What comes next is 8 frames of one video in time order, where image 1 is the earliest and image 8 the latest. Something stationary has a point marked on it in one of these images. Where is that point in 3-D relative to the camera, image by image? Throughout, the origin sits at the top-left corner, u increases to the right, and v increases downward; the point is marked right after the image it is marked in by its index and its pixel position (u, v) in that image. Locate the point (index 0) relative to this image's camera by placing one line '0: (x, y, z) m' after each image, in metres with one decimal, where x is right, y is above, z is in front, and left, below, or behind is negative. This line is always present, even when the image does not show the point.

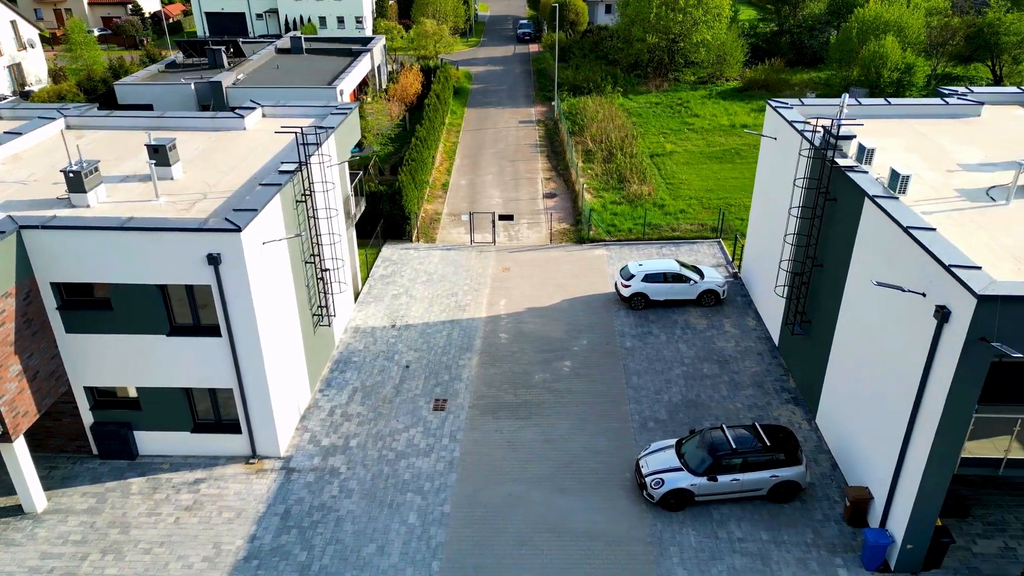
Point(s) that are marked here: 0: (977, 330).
0: (+4.7, -0.4, +11.0) m
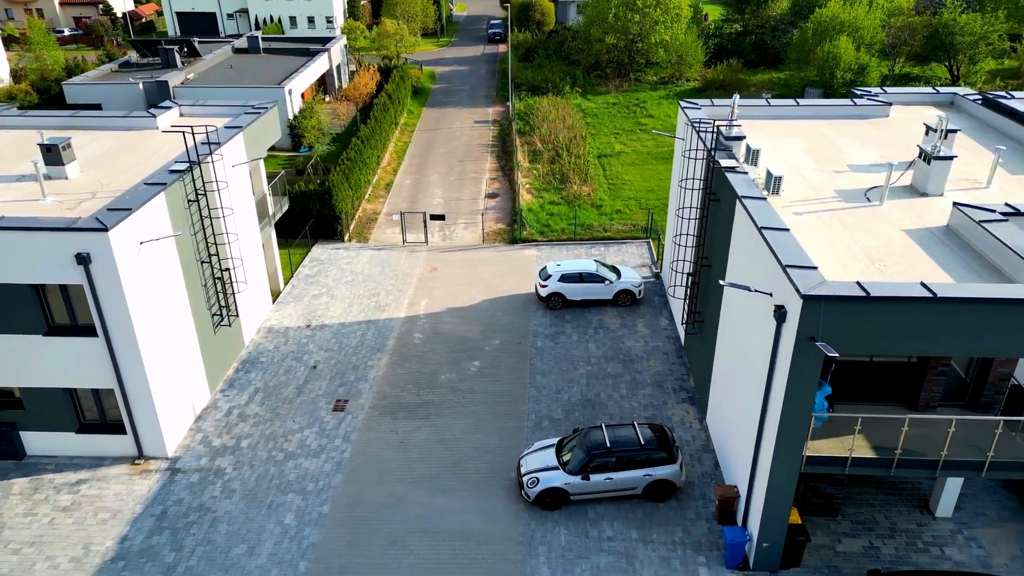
0: (+3.0, -0.4, +11.1) m
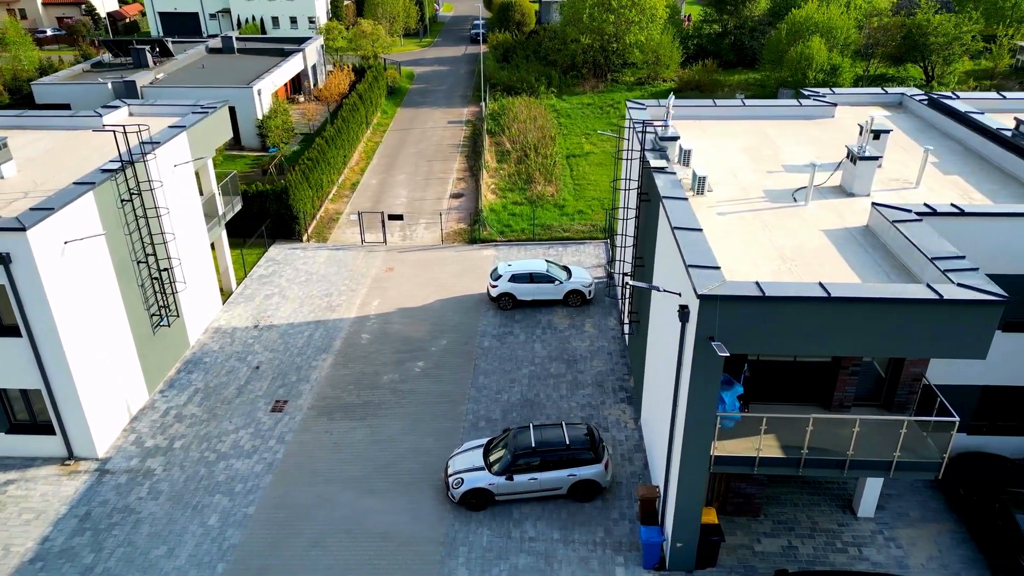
0: (+2.0, -0.4, +11.1) m
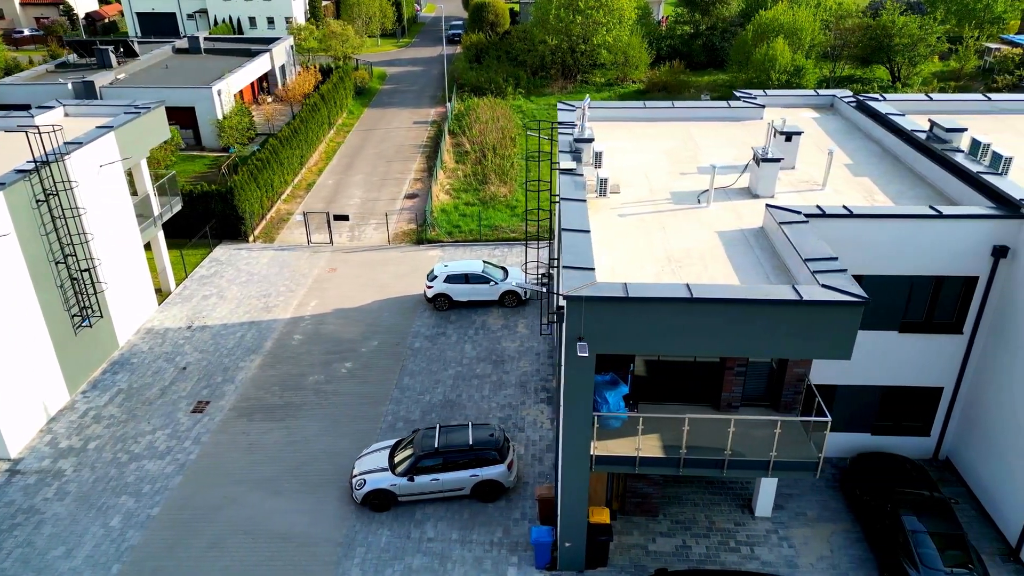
0: (+0.6, -0.4, +11.1) m
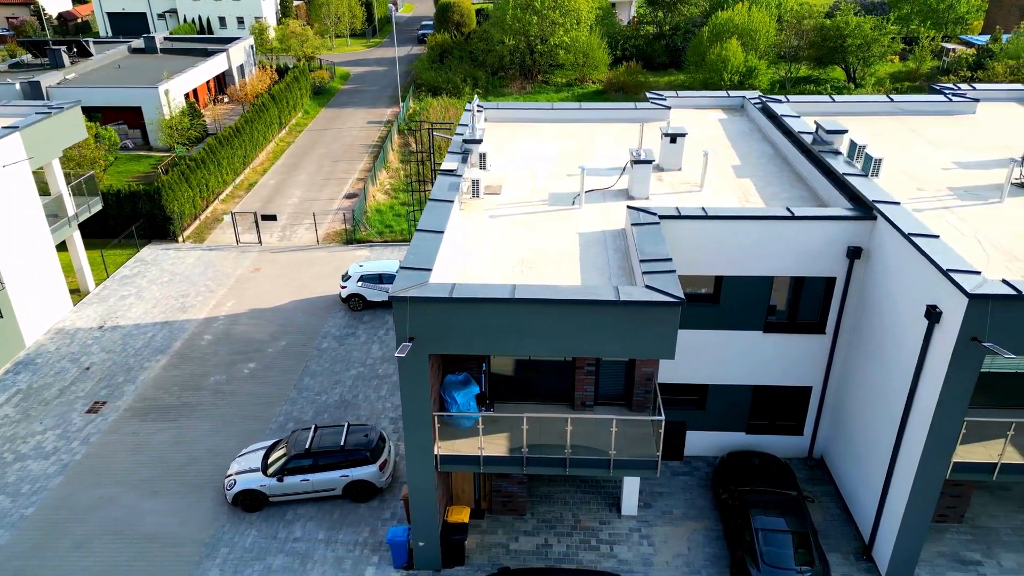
0: (-1.1, -0.4, +11.2) m
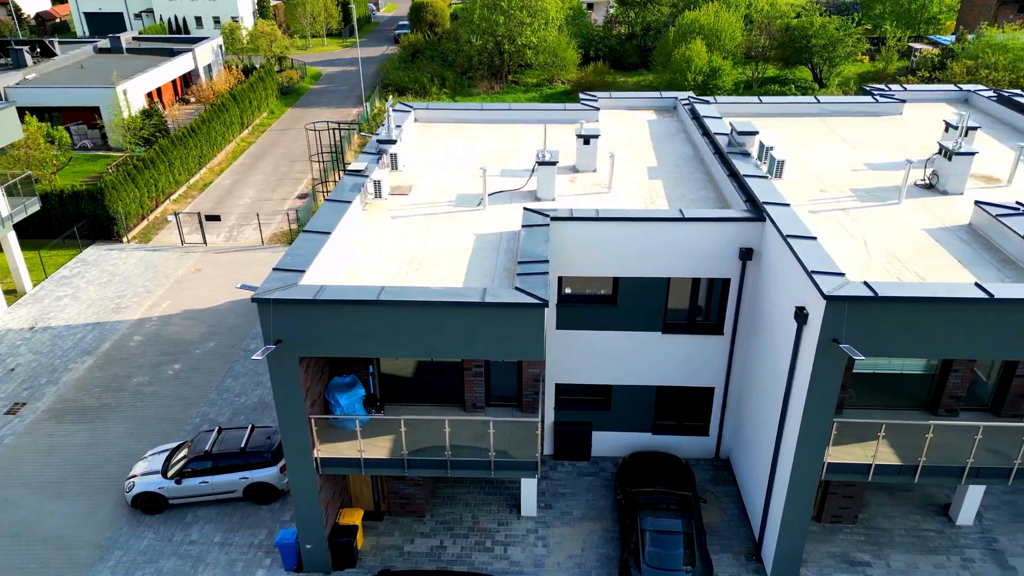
0: (-2.5, -0.5, +11.2) m
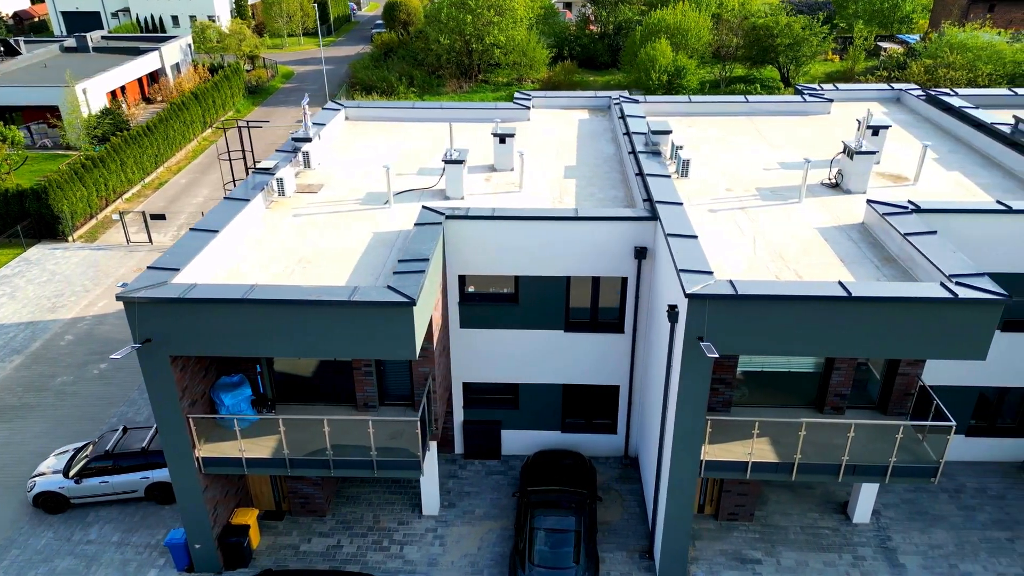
0: (-3.8, -0.4, +11.2) m
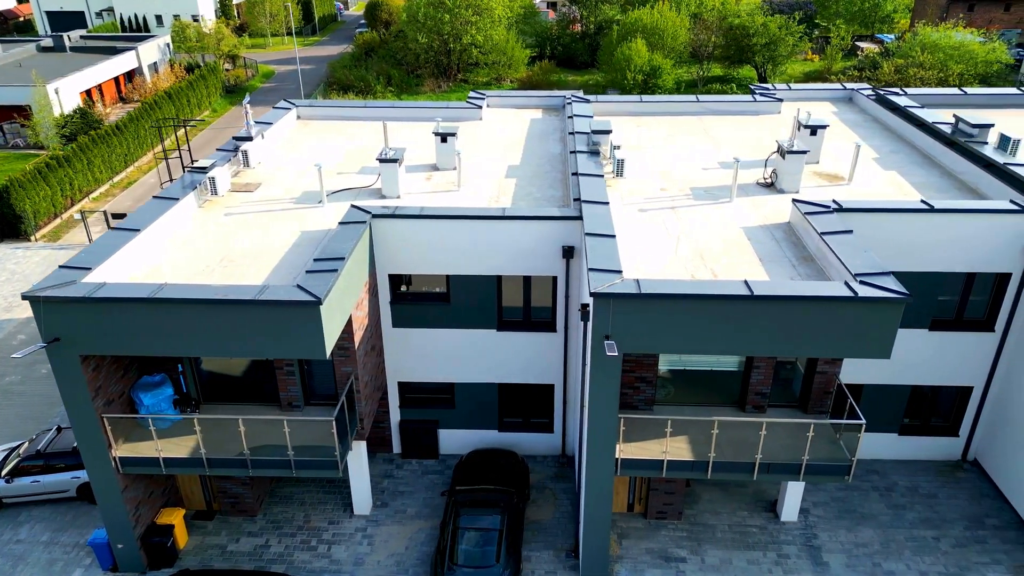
0: (-4.8, -0.4, +11.2) m
